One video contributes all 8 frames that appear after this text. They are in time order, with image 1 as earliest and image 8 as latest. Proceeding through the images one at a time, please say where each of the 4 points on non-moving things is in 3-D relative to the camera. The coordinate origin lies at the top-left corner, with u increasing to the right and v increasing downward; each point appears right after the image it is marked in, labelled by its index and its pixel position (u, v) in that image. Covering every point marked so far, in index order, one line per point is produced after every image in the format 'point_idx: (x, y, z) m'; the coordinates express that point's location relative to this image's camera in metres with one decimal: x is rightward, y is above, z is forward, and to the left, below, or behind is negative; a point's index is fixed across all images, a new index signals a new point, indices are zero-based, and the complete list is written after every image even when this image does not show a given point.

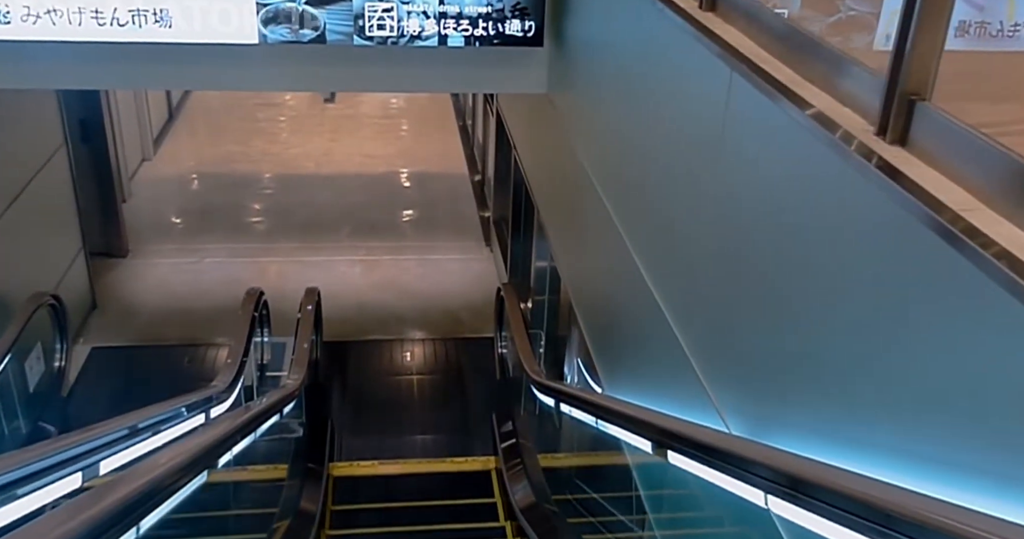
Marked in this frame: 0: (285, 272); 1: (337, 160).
0: (-1.9, 0.0, +6.9) m
1: (-1.9, +1.2, +9.2) m
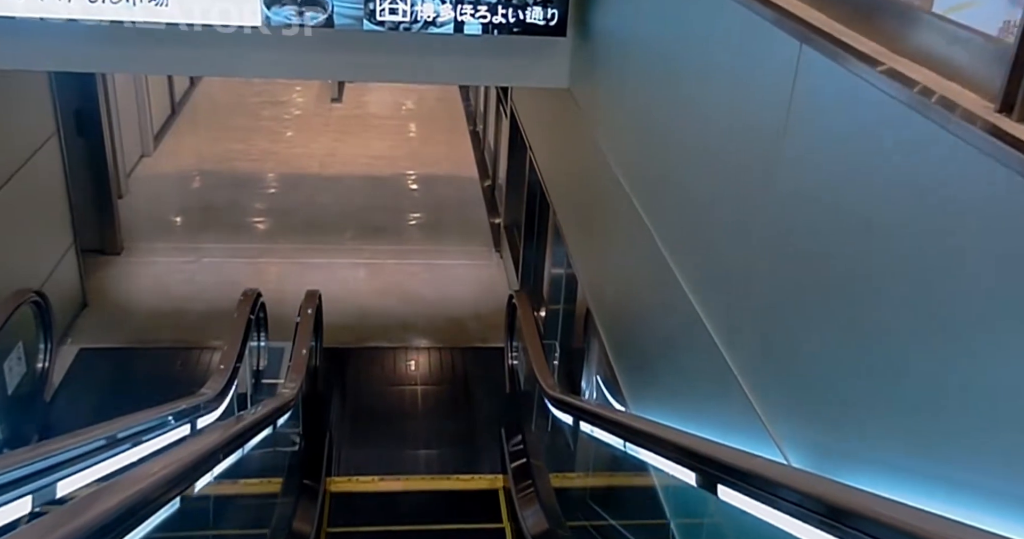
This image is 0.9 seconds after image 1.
0: (-1.8, 0.0, +6.6) m
1: (-1.8, +1.2, +8.9) m
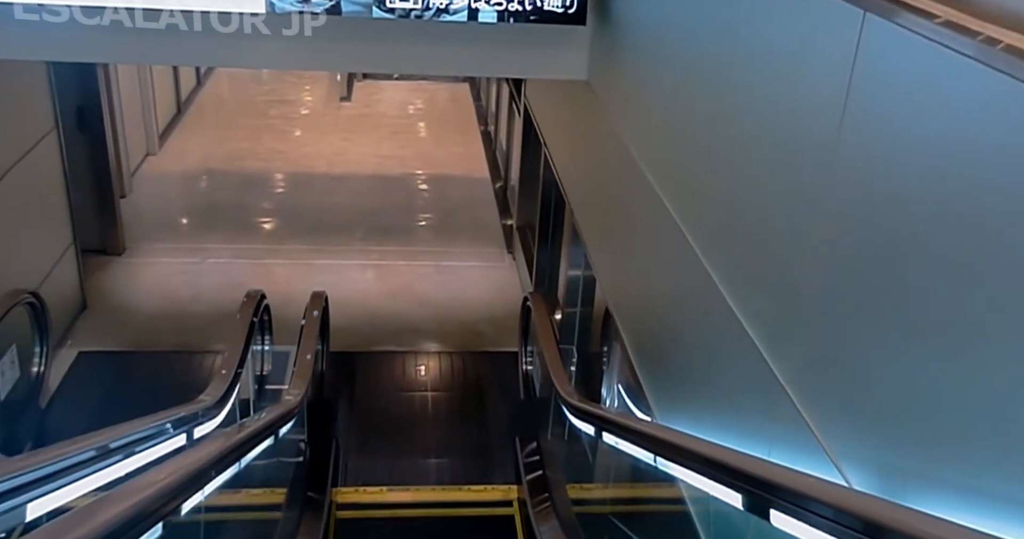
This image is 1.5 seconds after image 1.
0: (-1.7, 0.0, +6.4) m
1: (-1.7, +1.1, +8.7) m
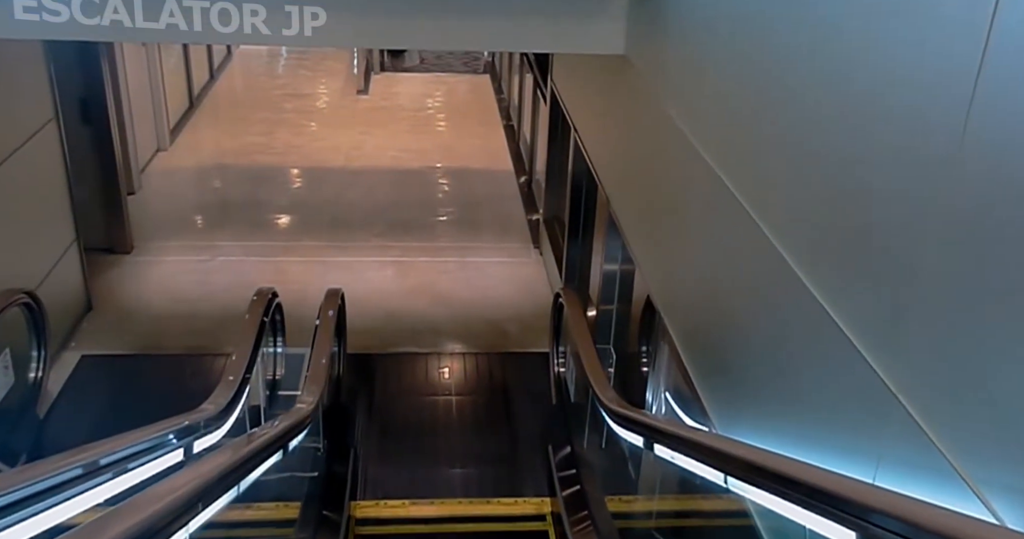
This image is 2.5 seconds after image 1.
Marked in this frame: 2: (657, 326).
0: (-1.5, 0.0, +6.1) m
1: (-1.4, +1.2, +8.4) m
2: (+0.6, -0.2, +3.4) m
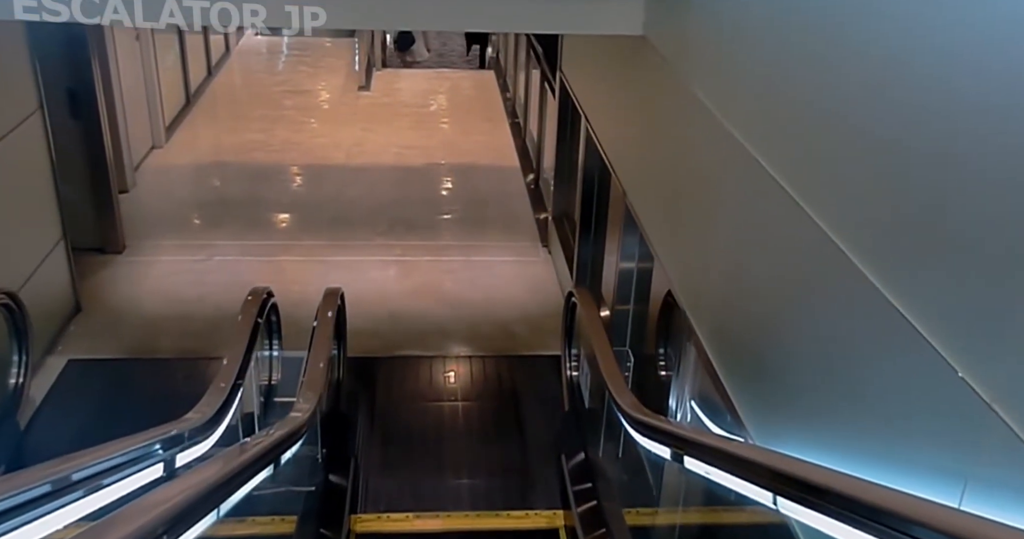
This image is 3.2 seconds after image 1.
0: (-1.4, 0.0, +5.9) m
1: (-1.4, +1.2, +8.2) m
2: (+0.6, -0.2, +3.1) m
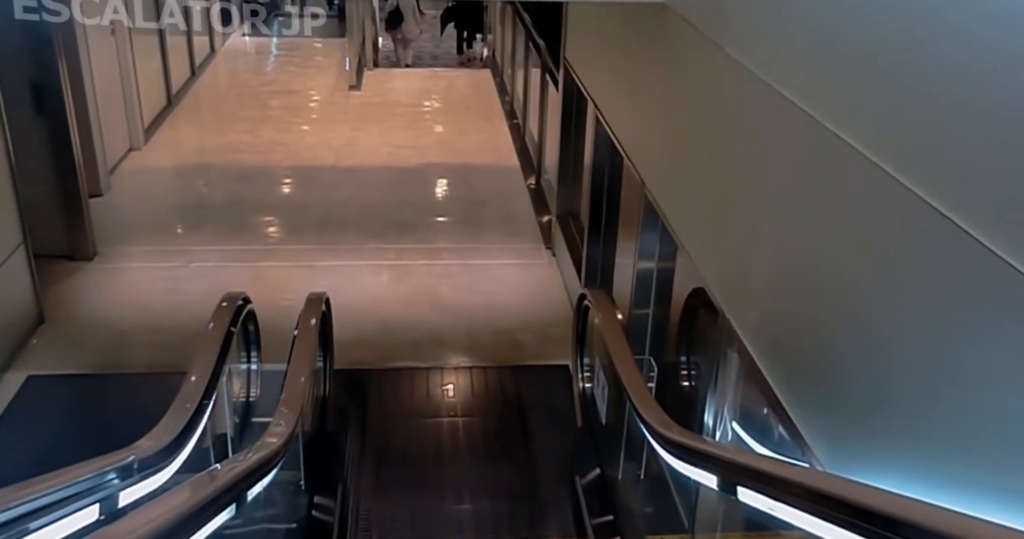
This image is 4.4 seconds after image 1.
0: (-1.4, -0.1, +5.5) m
1: (-1.4, +1.1, +7.8) m
2: (+0.7, -0.2, +2.7) m
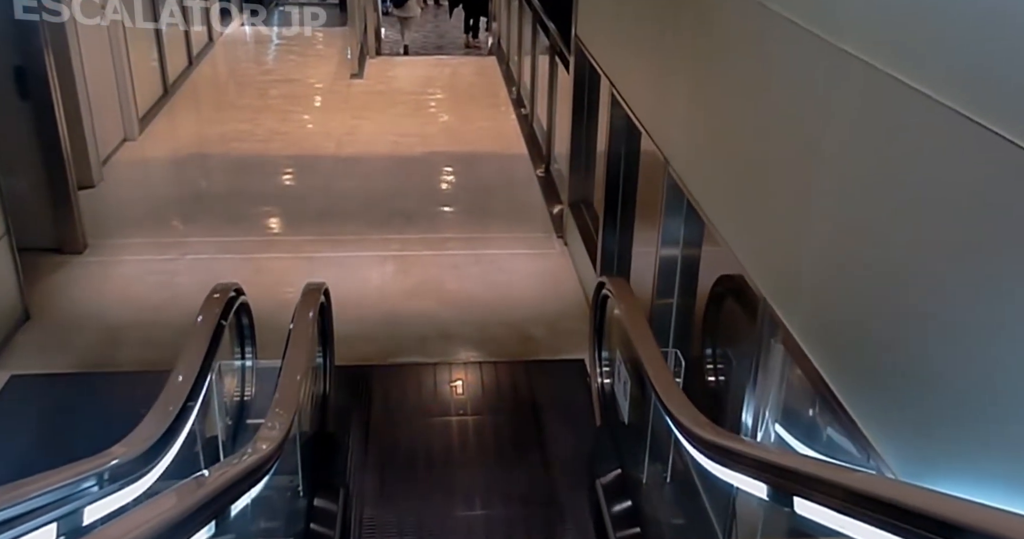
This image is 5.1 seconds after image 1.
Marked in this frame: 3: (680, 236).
0: (-1.4, 0.0, +5.2) m
1: (-1.3, +1.1, +7.5) m
2: (+0.7, -0.1, +2.4) m
3: (+0.7, +0.1, +3.4) m
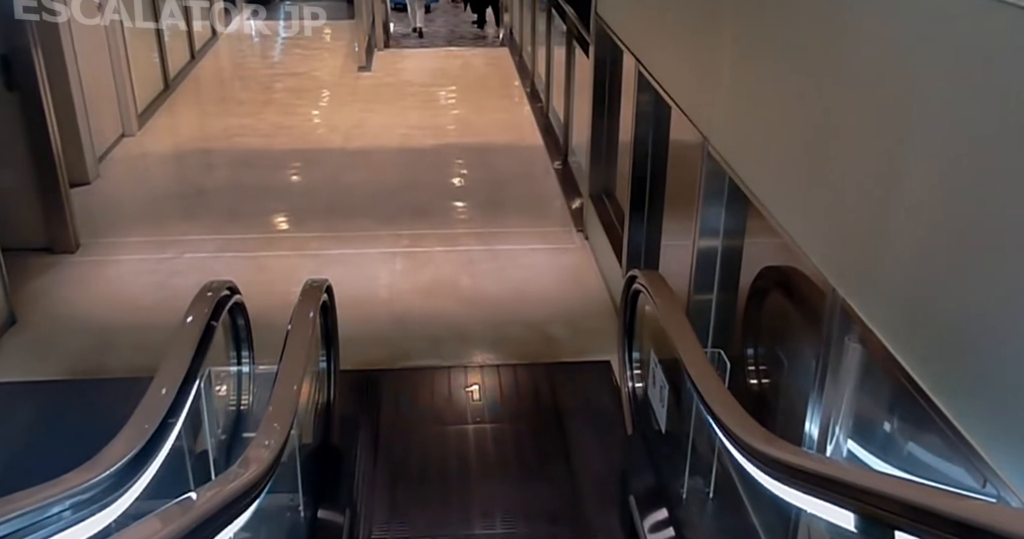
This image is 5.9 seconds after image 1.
0: (-1.3, 0.0, +4.9) m
1: (-1.2, +1.2, +7.2) m
2: (+0.8, -0.1, +2.1) m
3: (+0.7, +0.2, +3.1) m
